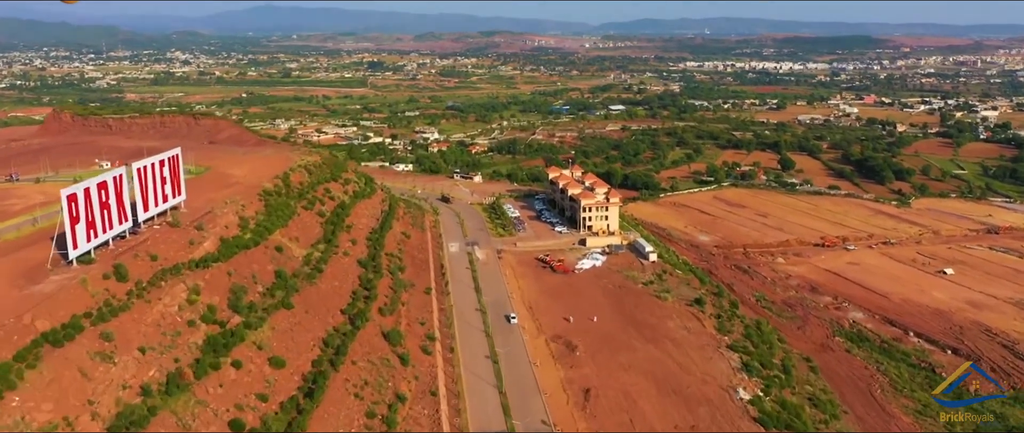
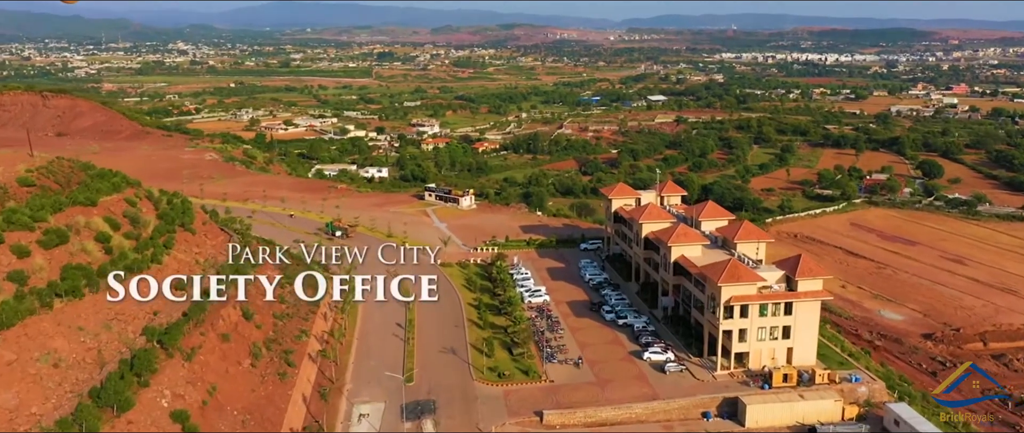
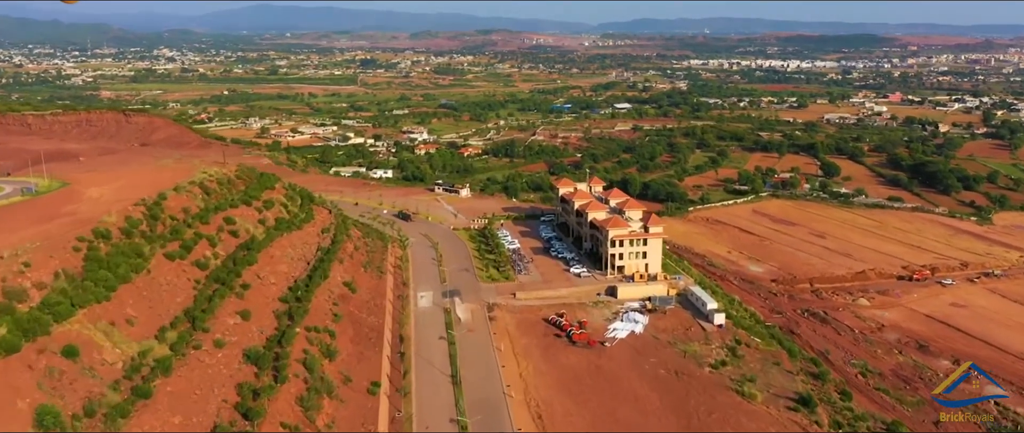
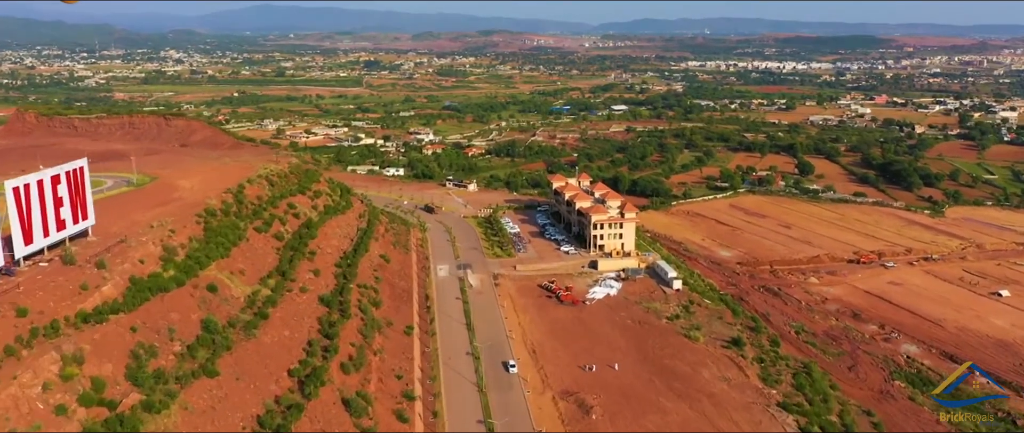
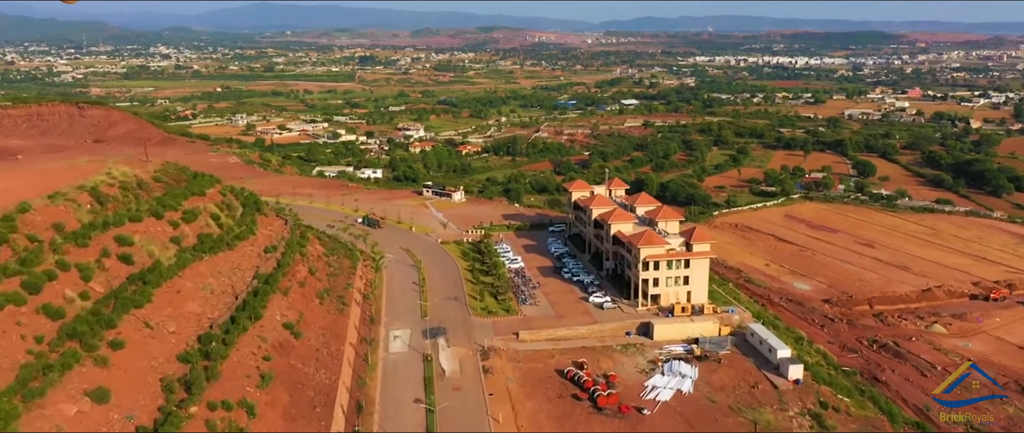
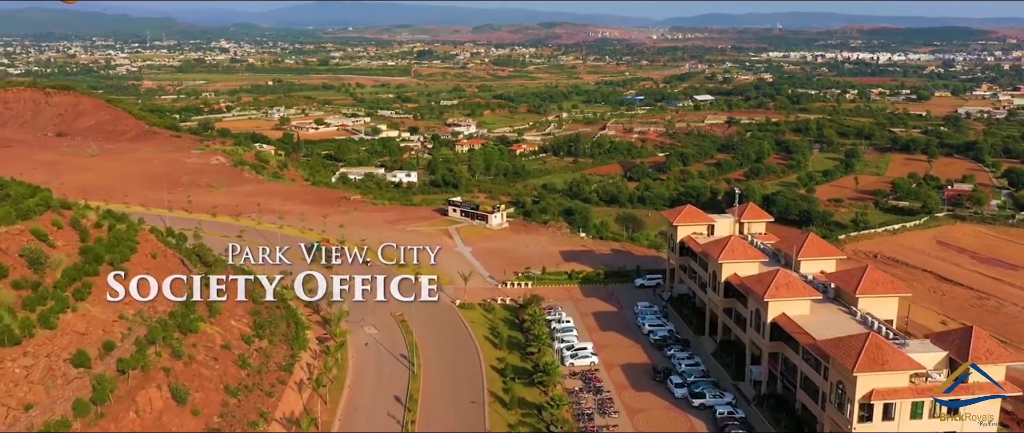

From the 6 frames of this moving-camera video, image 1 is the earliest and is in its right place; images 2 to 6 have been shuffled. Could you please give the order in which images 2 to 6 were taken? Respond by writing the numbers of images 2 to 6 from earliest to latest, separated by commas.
4, 3, 5, 2, 6
